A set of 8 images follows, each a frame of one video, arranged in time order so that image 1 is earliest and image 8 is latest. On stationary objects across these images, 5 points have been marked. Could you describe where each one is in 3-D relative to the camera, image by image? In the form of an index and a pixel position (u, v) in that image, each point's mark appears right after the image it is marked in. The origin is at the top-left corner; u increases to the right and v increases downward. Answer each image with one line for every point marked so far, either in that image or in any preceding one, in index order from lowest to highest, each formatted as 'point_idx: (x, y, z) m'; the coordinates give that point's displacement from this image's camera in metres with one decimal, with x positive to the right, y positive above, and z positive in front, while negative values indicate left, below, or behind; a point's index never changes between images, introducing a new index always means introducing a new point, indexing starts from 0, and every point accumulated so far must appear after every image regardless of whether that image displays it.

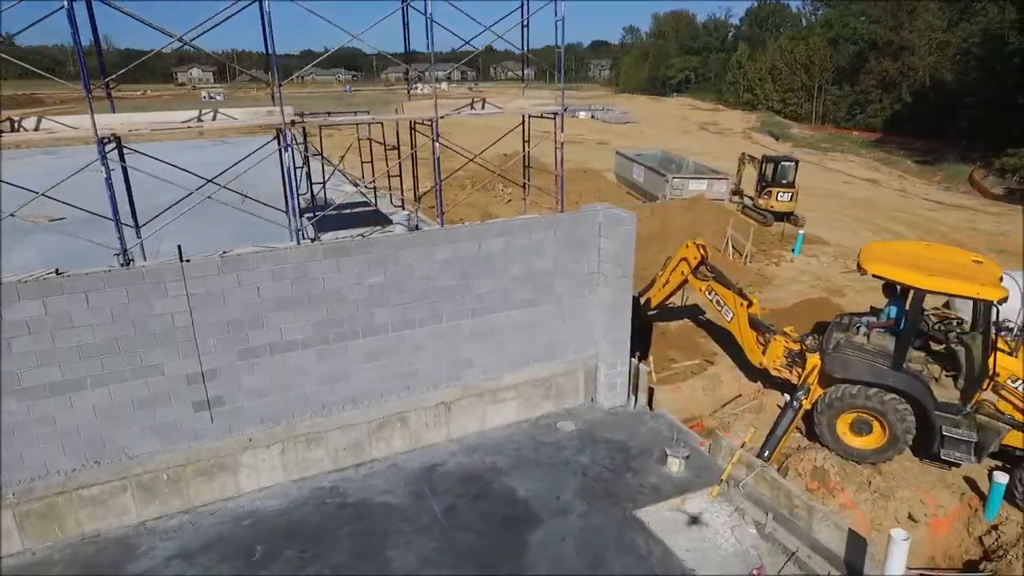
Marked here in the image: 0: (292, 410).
0: (-2.4, -1.3, +7.2) m
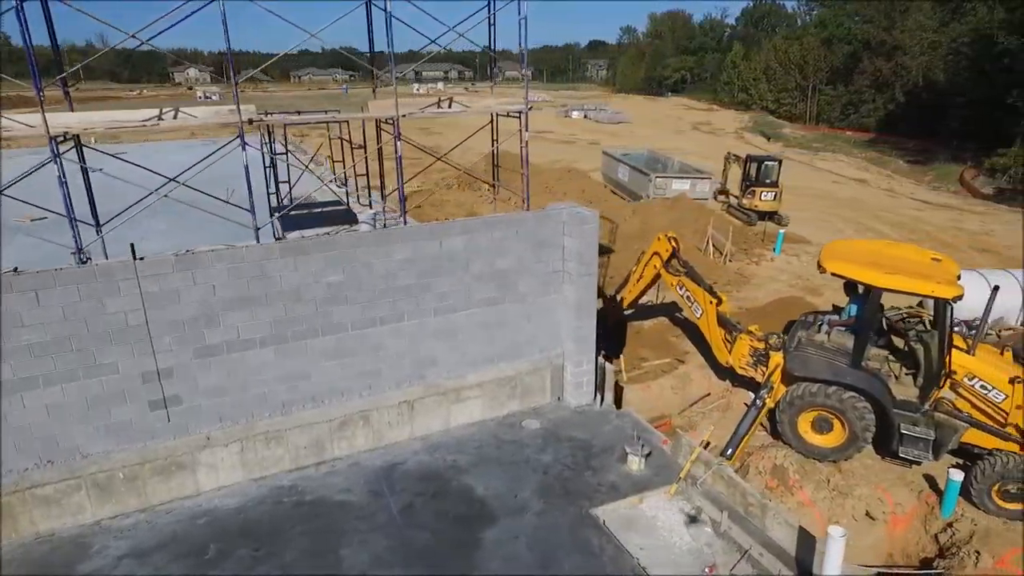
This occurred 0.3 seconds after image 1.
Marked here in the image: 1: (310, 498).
0: (-2.9, -1.3, +7.2) m
1: (-2.2, -2.3, +7.1) m
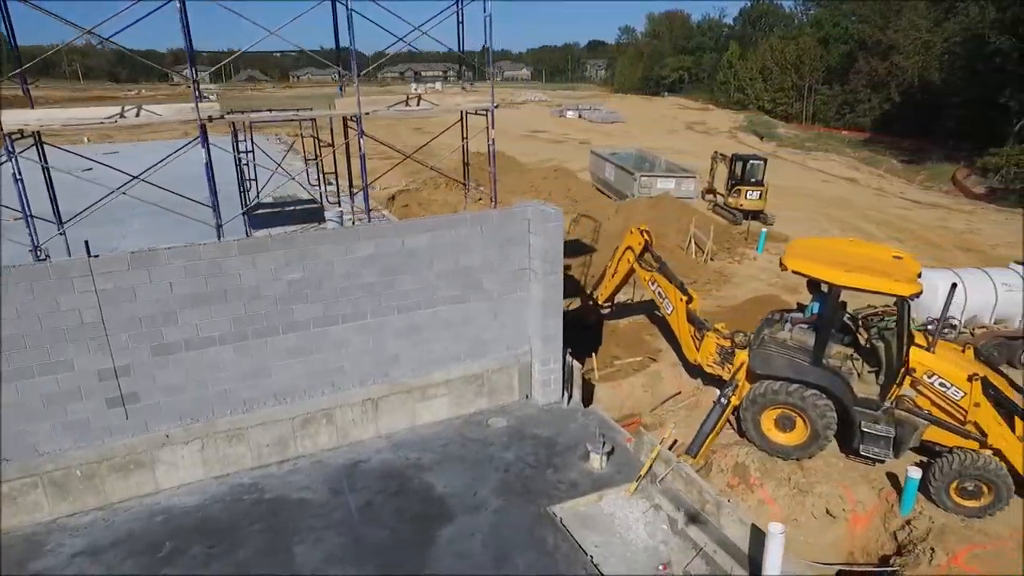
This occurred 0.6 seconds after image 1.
0: (-3.3, -1.3, +7.2) m
1: (-2.6, -2.3, +7.1) m
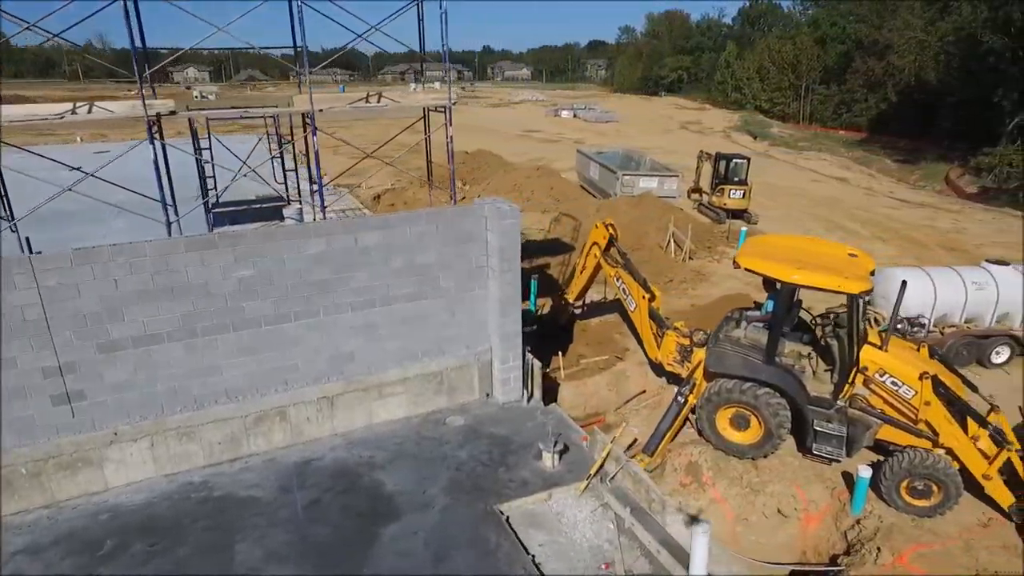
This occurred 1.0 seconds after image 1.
0: (-3.9, -1.3, +7.2) m
1: (-3.2, -2.2, +7.0) m
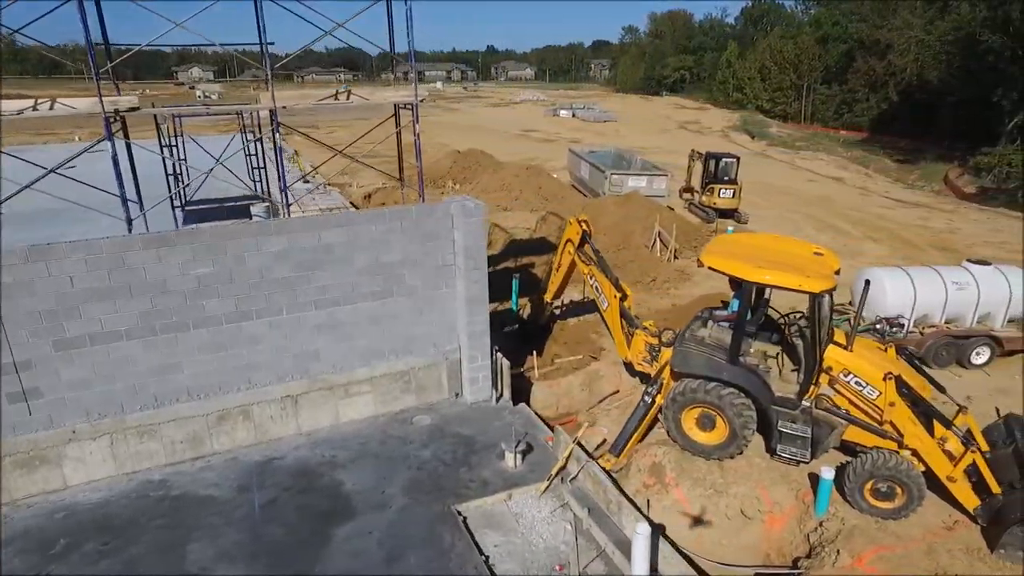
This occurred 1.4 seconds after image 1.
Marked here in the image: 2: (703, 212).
0: (-4.3, -1.2, +7.1) m
1: (-3.6, -2.2, +7.0) m
2: (+5.2, +2.1, +17.8) m
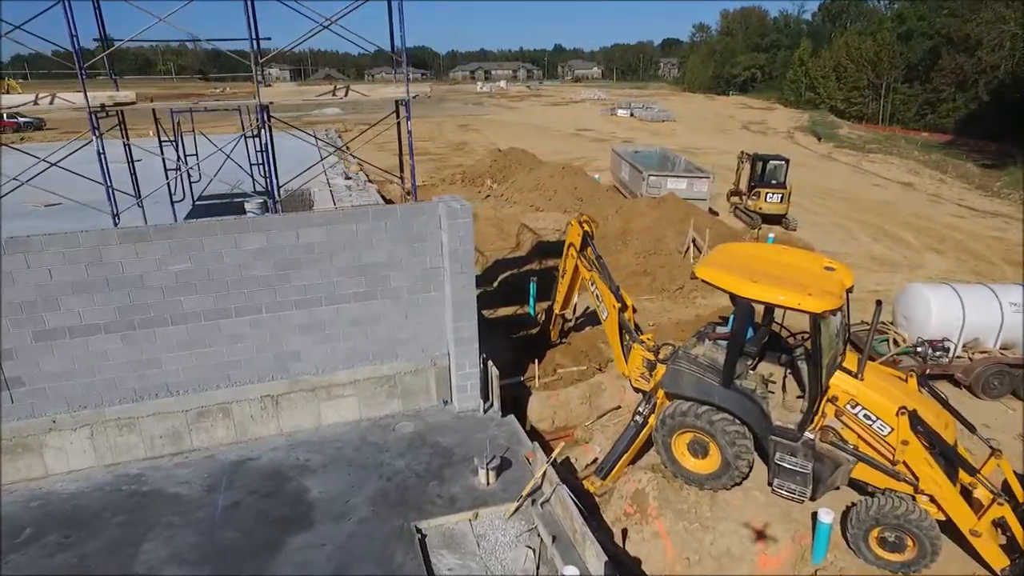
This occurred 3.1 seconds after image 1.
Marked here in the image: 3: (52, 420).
0: (-4.5, -1.2, +7.2) m
1: (-3.9, -2.1, +7.0) m
2: (+6.1, +1.8, +16.8) m
3: (-5.0, -1.4, +7.0) m
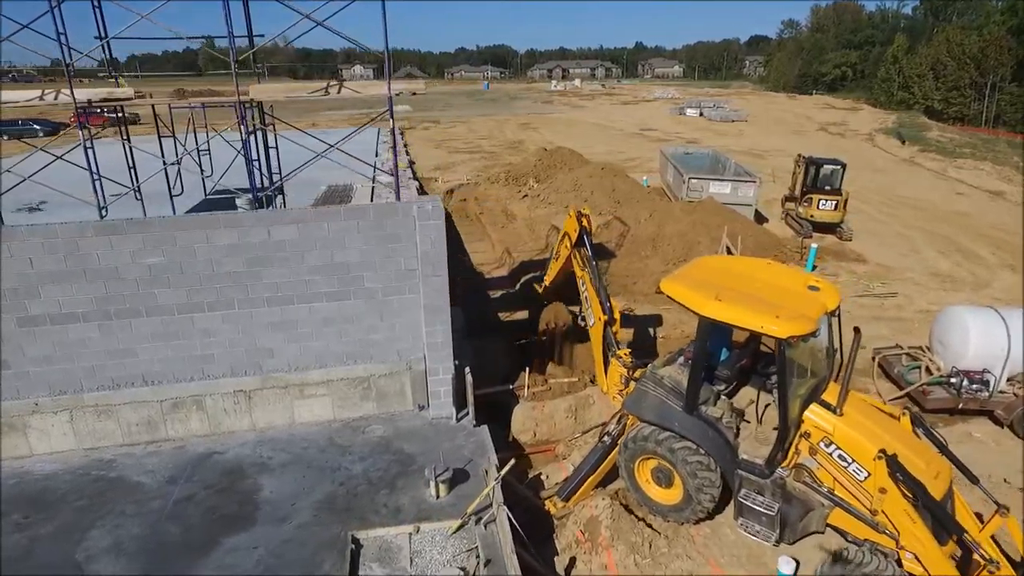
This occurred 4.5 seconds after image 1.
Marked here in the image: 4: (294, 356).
0: (-4.9, -1.1, +7.4) m
1: (-4.4, -2.1, +7.1) m
2: (+6.9, +1.5, +15.7) m
3: (-5.4, -1.3, +7.3) m
4: (-2.6, -0.8, +7.8) m
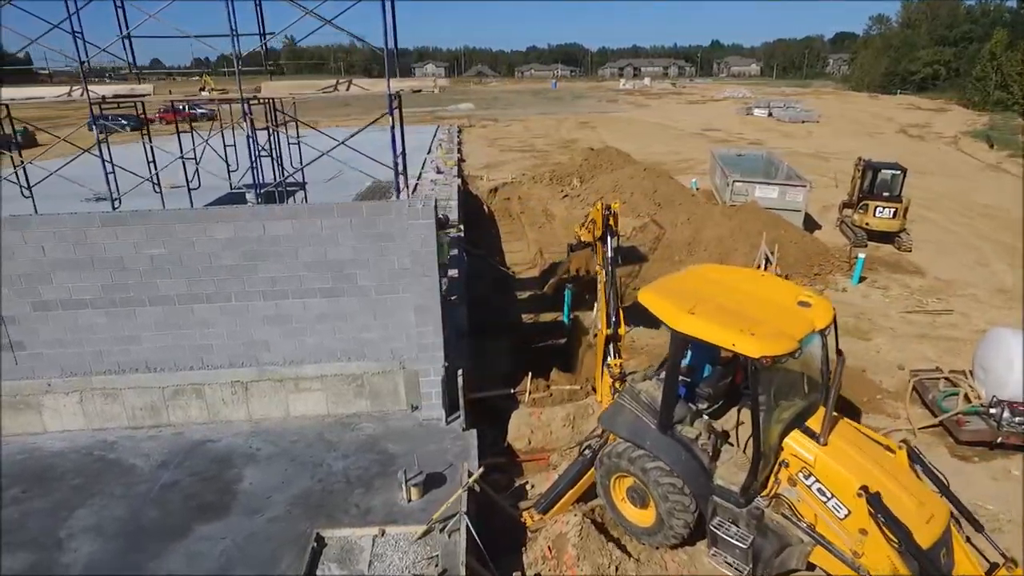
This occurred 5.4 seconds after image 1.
0: (-5.0, -0.9, +7.7) m
1: (-4.5, -1.9, +7.4) m
2: (+7.7, +1.2, +14.7) m
3: (-5.5, -1.1, +7.7) m
4: (-2.7, -0.8, +7.9) m
